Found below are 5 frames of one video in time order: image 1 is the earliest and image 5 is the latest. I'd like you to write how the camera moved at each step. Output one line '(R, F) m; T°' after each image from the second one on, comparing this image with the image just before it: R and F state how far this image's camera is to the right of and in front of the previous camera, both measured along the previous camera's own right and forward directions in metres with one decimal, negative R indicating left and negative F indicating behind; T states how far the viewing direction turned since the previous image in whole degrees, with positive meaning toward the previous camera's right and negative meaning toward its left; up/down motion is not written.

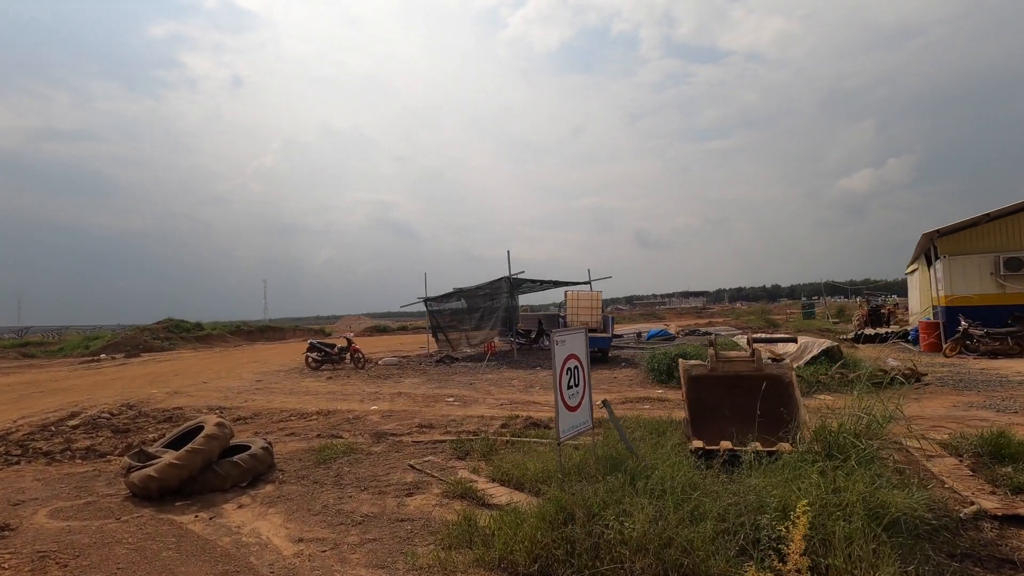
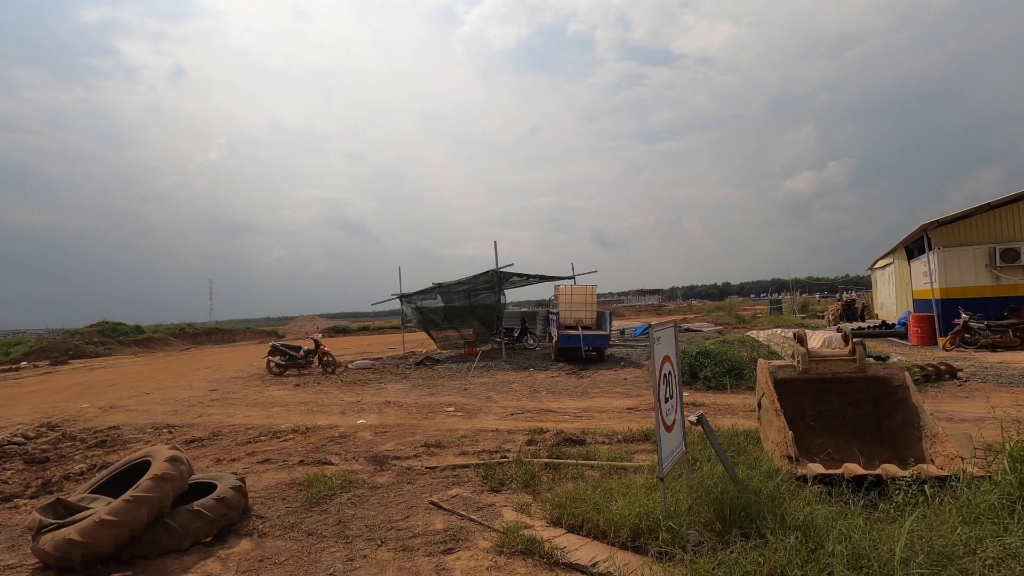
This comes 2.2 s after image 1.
(-0.9, +1.4) m; +5°
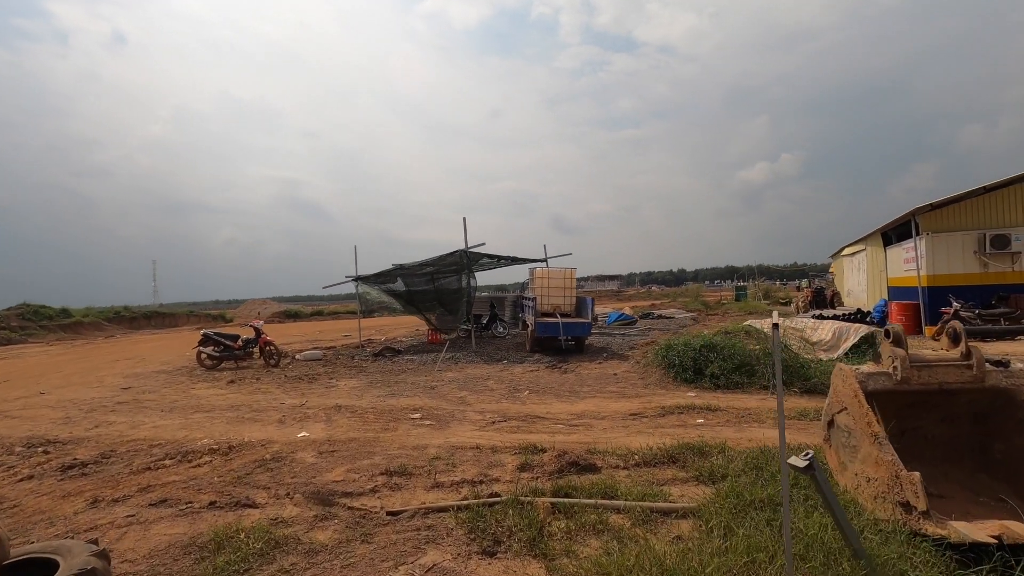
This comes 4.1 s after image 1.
(-0.3, +1.6) m; +4°
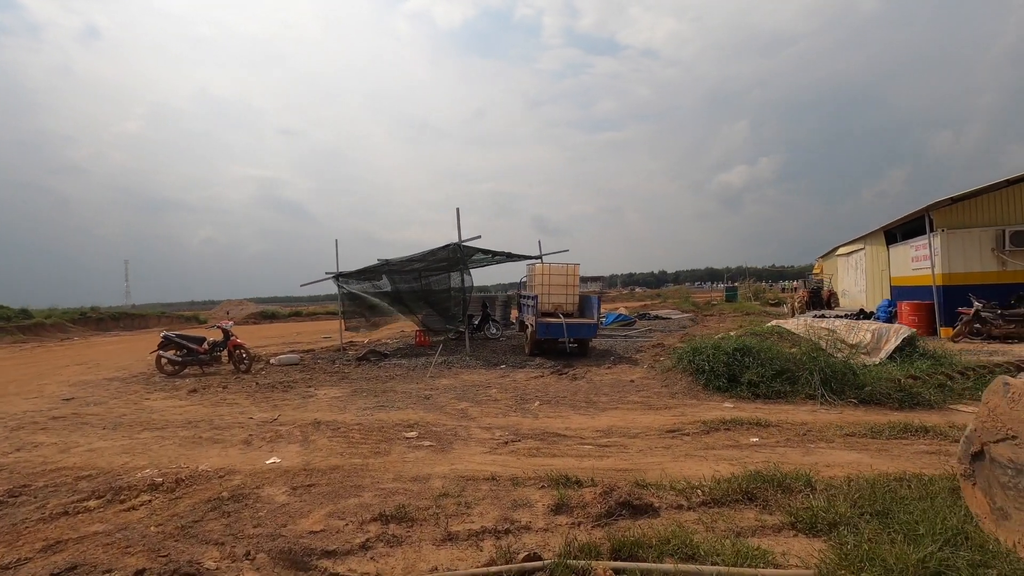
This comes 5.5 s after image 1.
(-0.4, +1.2) m; +2°
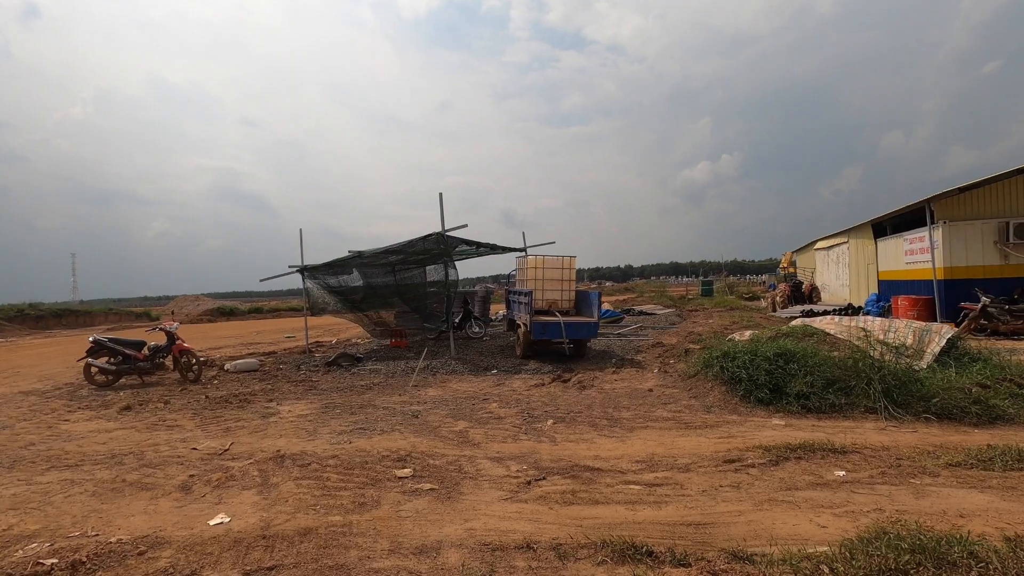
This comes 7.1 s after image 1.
(-0.5, +1.3) m; +4°
